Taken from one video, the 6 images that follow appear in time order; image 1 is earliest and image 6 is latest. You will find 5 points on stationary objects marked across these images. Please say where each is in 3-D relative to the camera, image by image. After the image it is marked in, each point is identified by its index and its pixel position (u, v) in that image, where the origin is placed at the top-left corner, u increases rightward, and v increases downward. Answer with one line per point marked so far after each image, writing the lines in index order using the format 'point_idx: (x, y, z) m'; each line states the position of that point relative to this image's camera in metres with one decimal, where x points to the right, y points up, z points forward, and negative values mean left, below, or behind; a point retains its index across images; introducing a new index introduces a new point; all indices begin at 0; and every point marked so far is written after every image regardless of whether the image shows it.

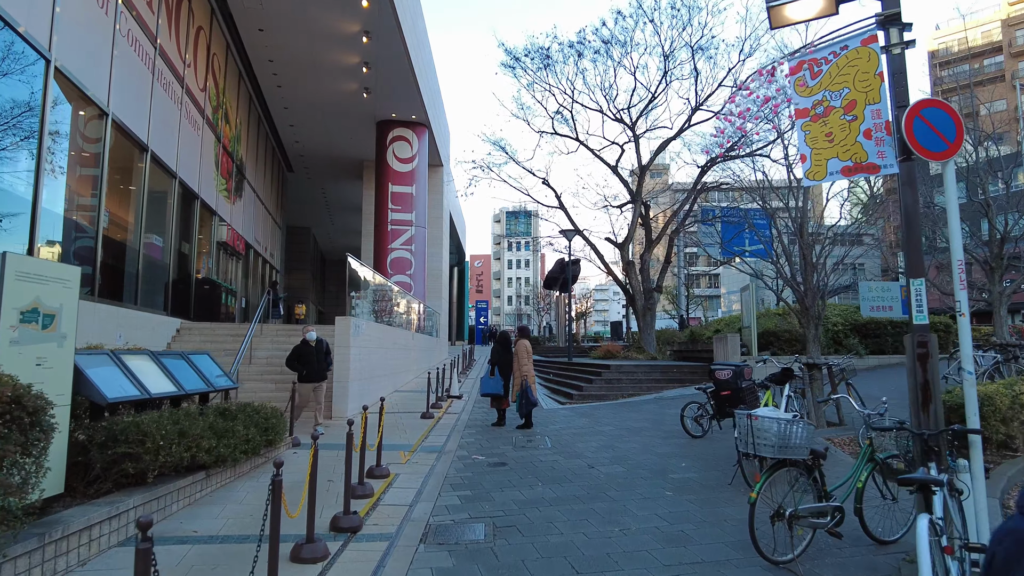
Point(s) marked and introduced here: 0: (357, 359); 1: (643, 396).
0: (-3.0, -1.4, +12.4) m
1: (+2.9, -2.4, +14.5) m
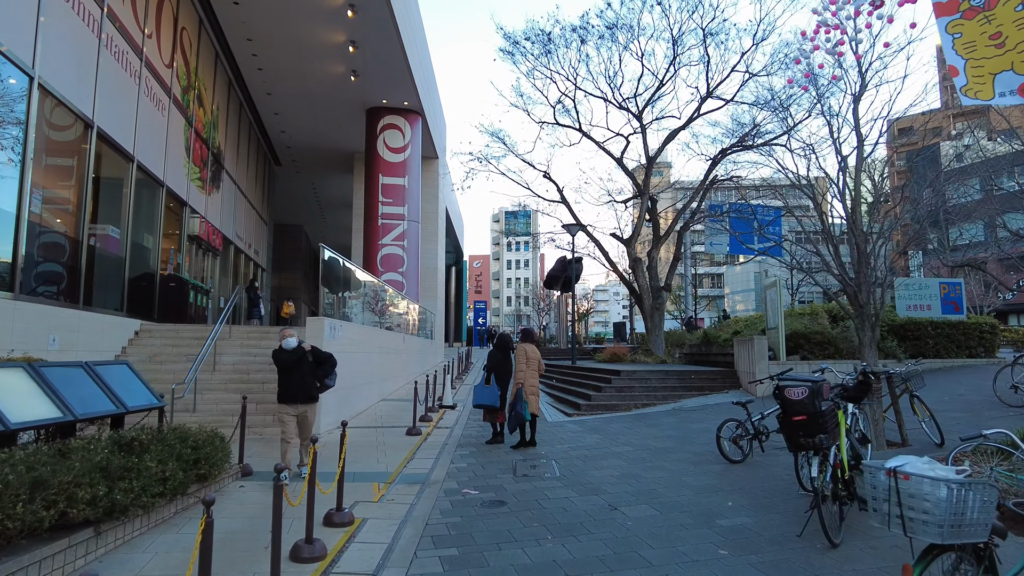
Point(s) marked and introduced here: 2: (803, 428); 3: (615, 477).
0: (-3.0, -1.3, +10.8) m
1: (+2.9, -2.4, +12.8) m
2: (+2.1, -1.0, +4.8) m
3: (+1.1, -2.1, +7.3) m
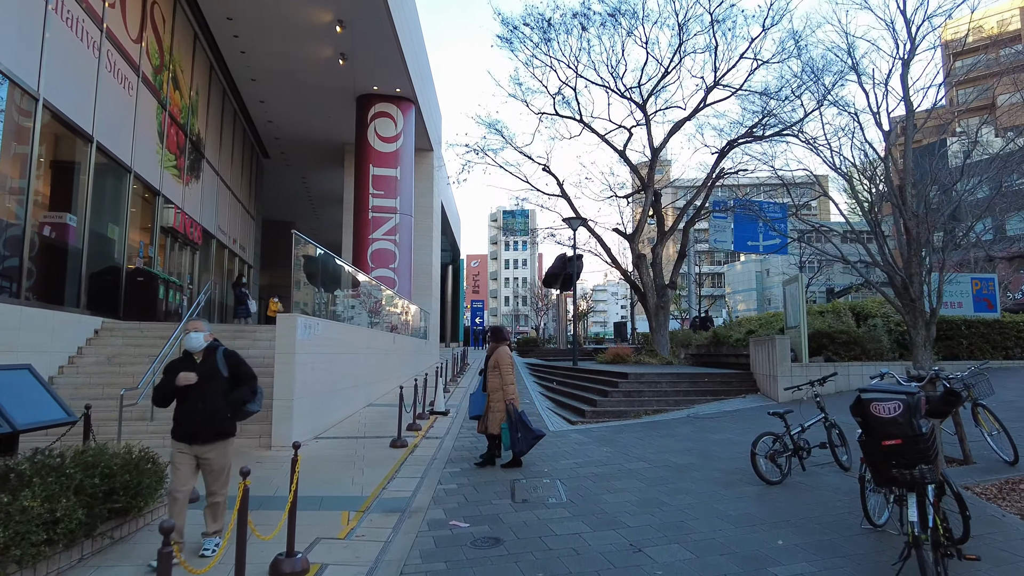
0: (-3.0, -1.2, +9.6) m
1: (+2.9, -2.3, +11.7) m
2: (+2.1, -0.9, +3.6) m
3: (+1.1, -2.0, +6.1) m
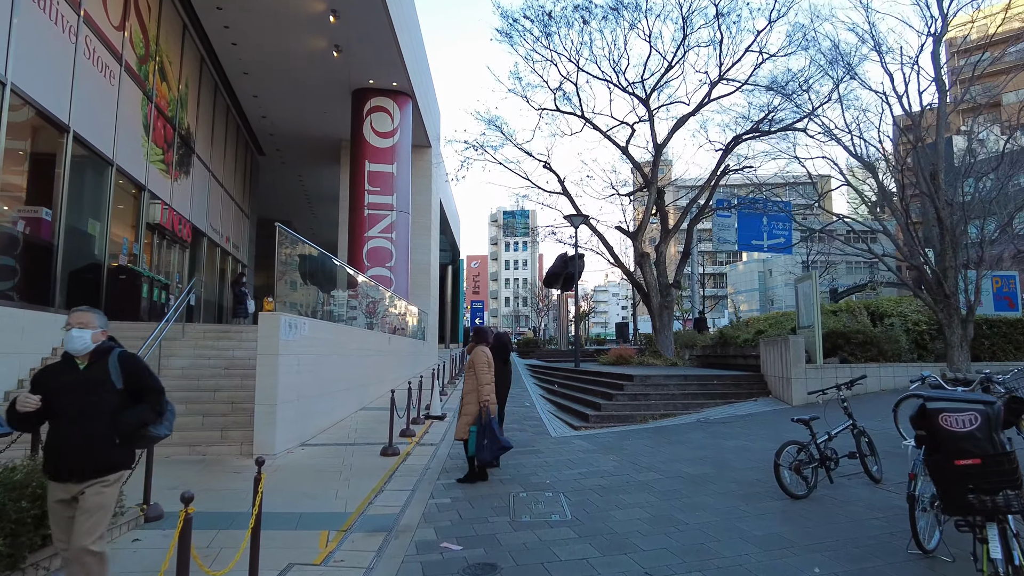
0: (-3.0, -1.2, +9.0) m
1: (+2.8, -2.2, +11.0) m
2: (+2.1, -0.9, +3.0) m
3: (+1.1, -2.0, +5.5) m
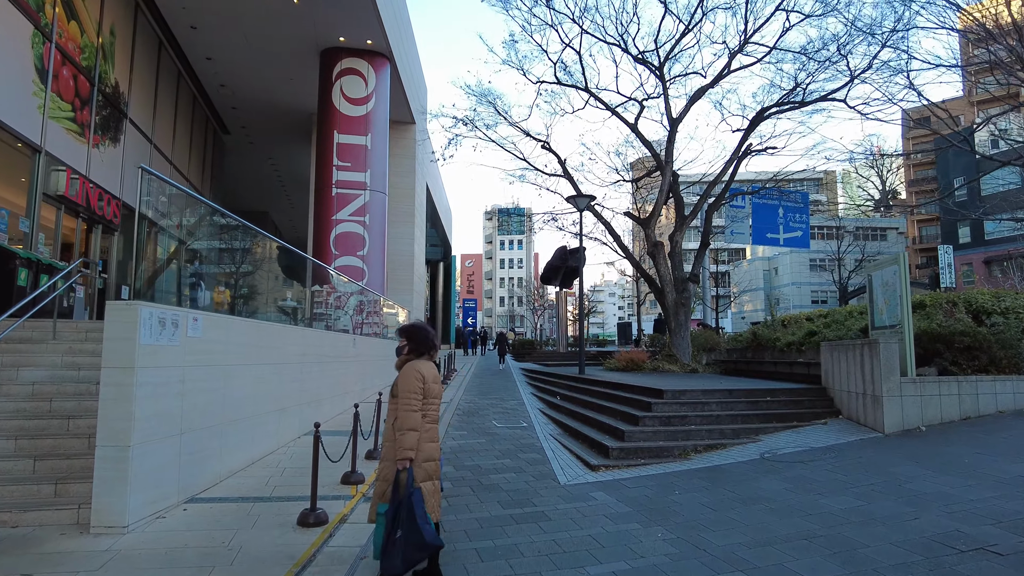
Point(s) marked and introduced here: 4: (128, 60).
0: (-3.1, -1.0, +5.9) m
1: (+2.7, -2.0, +8.0) m
2: (+2.1, -0.7, 0.0) m
3: (+1.1, -1.8, +2.4) m
4: (-9.4, +5.5, +15.9) m
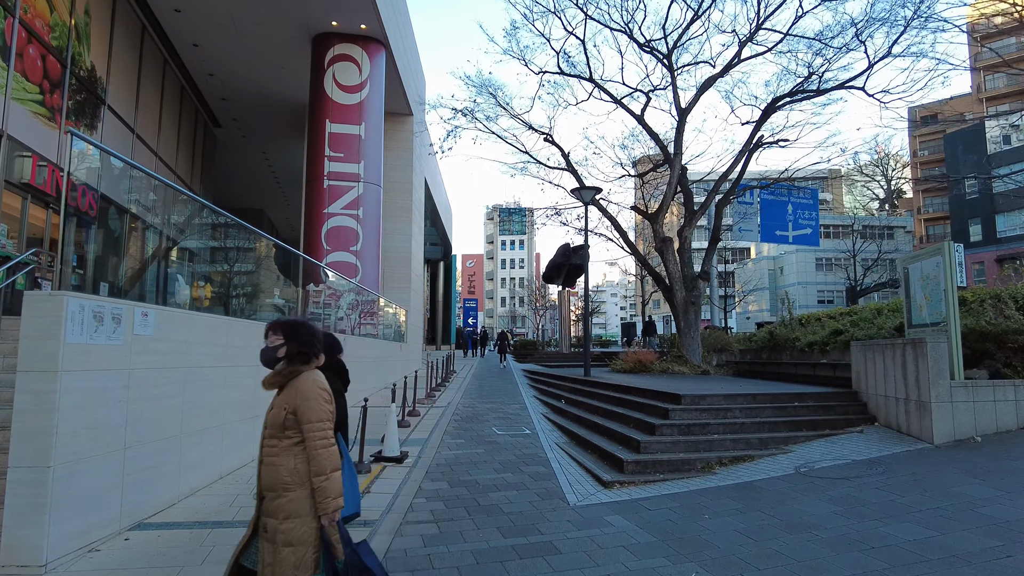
0: (-3.1, -0.9, +5.0) m
1: (+2.8, -1.9, +7.1) m
2: (+2.1, -0.6, -1.0) m
3: (+1.1, -1.7, +1.5) m
4: (-9.4, +5.6, +15.0) m
